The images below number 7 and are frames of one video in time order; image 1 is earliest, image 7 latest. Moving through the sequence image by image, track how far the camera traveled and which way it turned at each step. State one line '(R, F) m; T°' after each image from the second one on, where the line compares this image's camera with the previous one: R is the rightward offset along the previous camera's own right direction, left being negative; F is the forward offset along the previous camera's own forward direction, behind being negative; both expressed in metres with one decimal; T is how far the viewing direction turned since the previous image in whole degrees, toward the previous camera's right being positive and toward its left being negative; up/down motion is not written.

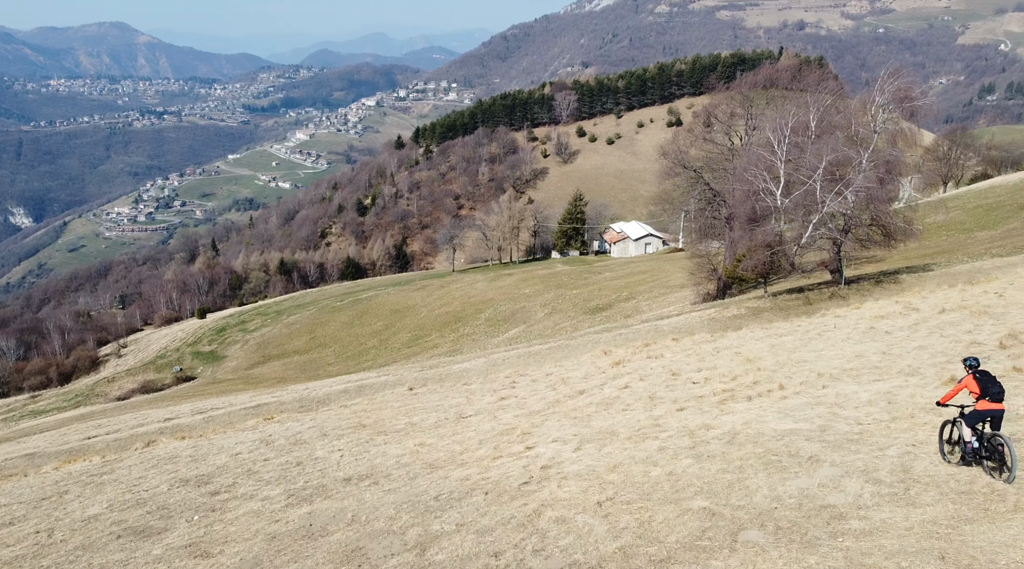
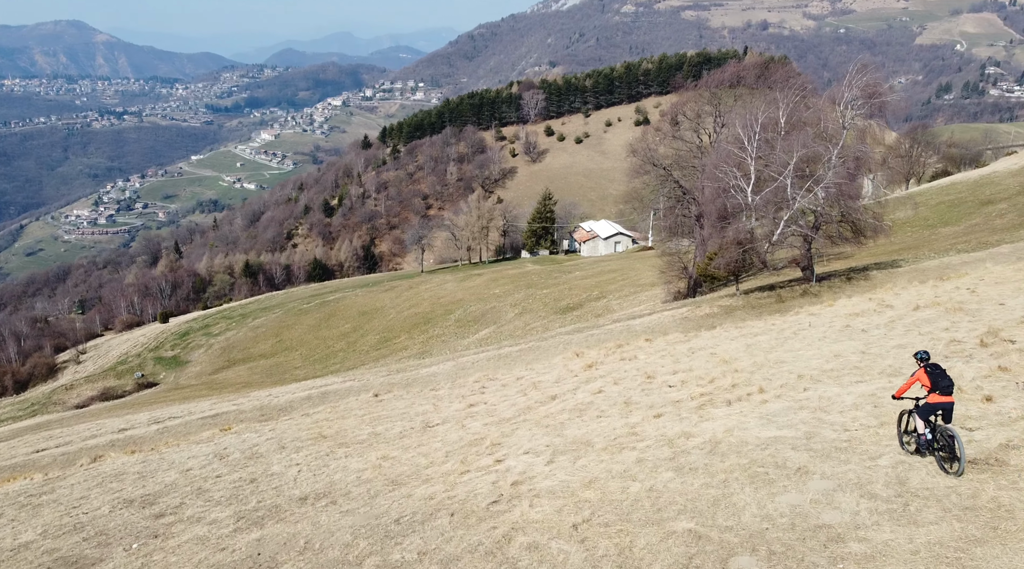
(+0.1, +0.9) m; +2°
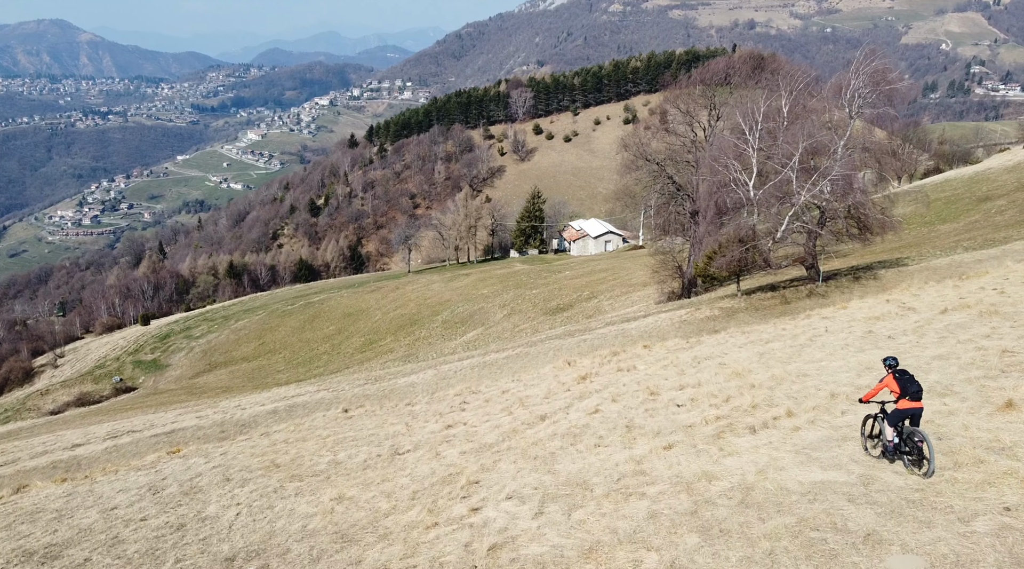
(+0.1, +2.6) m; +1°
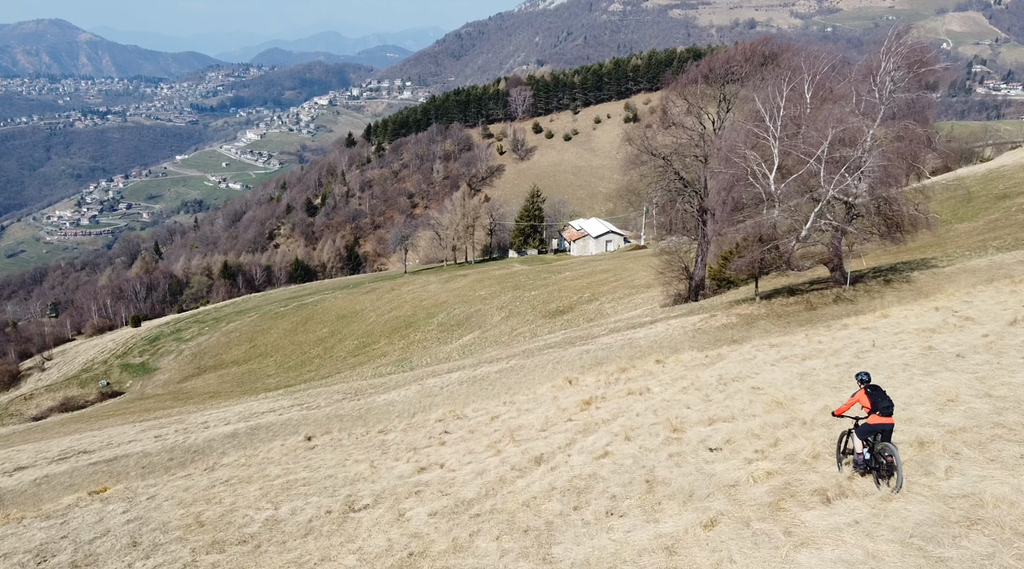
(+0.2, +3.5) m; 0°
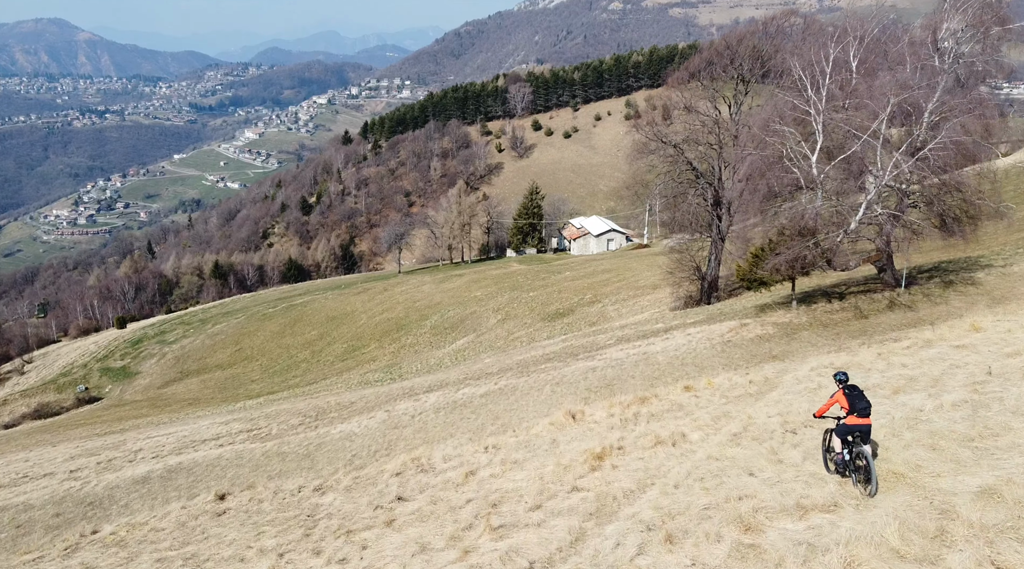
(+0.3, +5.3) m; 0°
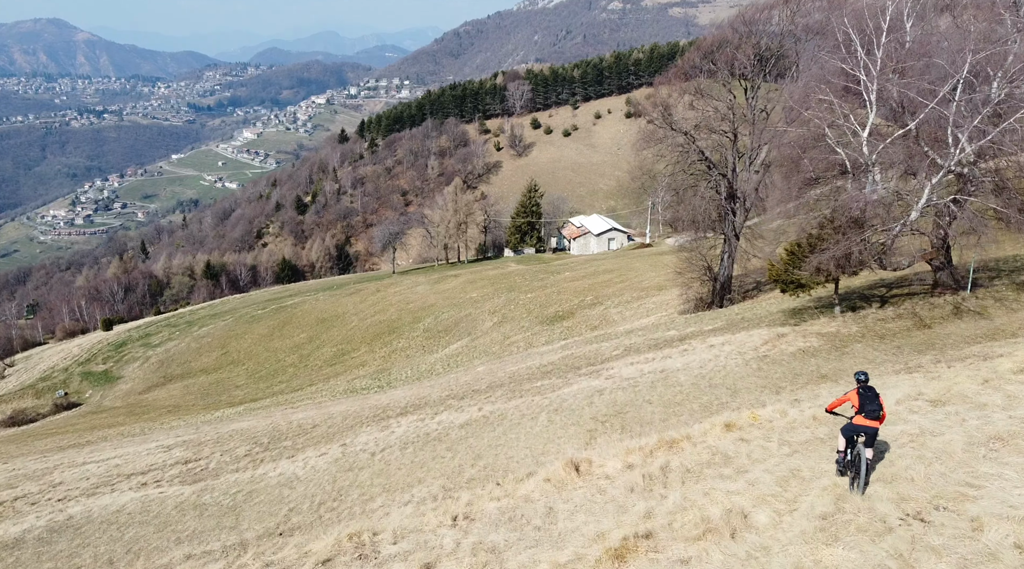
(+0.3, +4.6) m; 0°
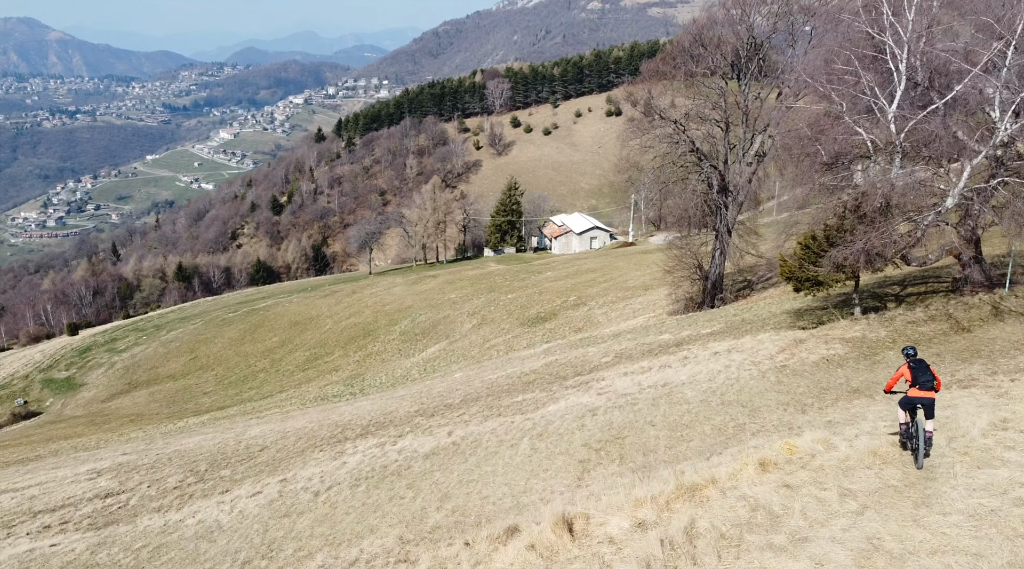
(+0.1, +3.1) m; +1°
